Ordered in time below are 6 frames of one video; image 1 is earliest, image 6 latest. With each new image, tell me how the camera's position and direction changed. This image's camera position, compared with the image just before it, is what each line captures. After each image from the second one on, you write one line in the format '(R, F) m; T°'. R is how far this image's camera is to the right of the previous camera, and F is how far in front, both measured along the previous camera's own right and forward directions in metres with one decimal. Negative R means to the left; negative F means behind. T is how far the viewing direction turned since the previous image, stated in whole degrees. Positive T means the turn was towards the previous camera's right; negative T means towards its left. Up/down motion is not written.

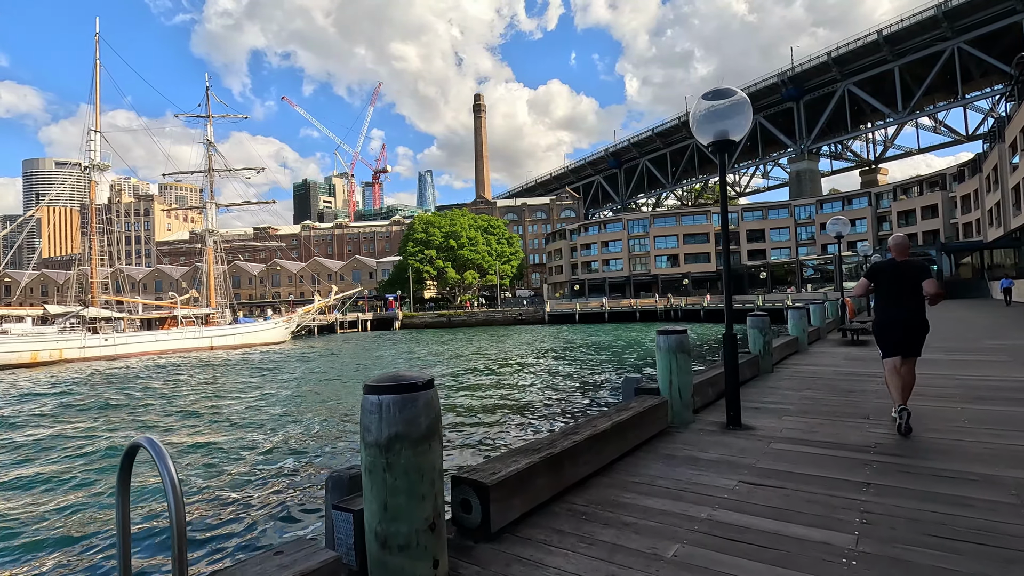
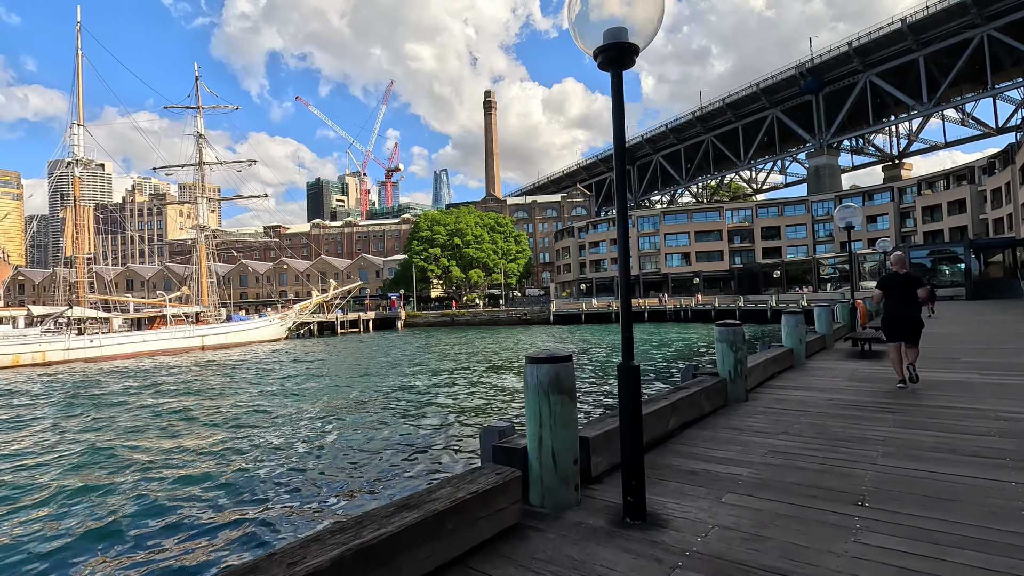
(+1.3, +1.8) m; -2°
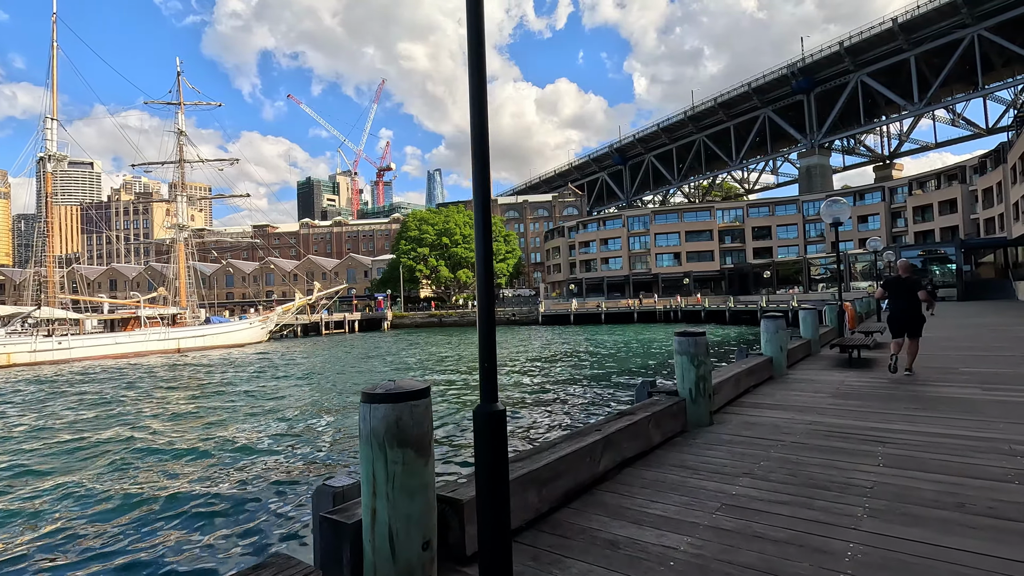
(+0.6, +0.9) m; +1°
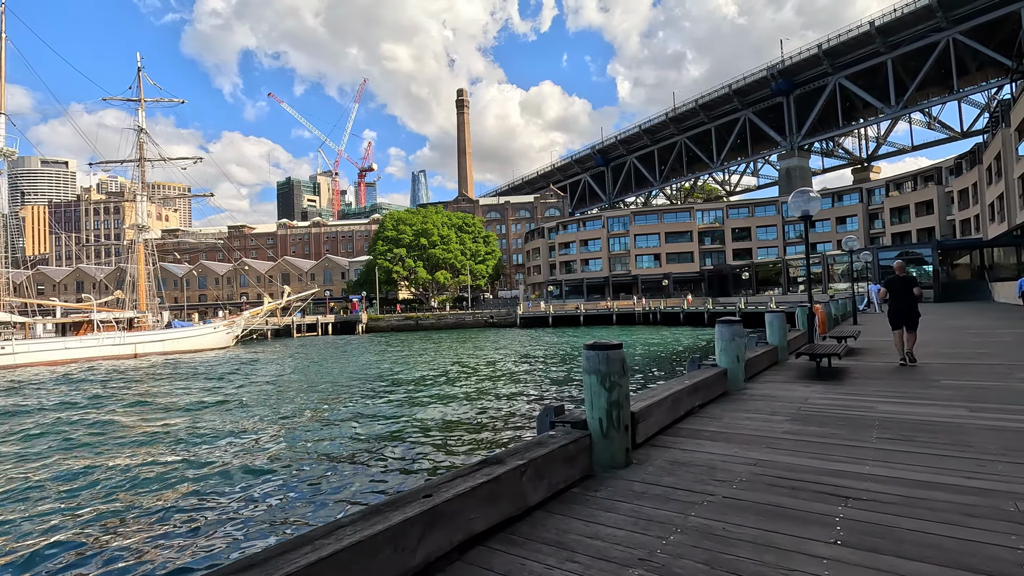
(+0.9, +1.1) m; +2°
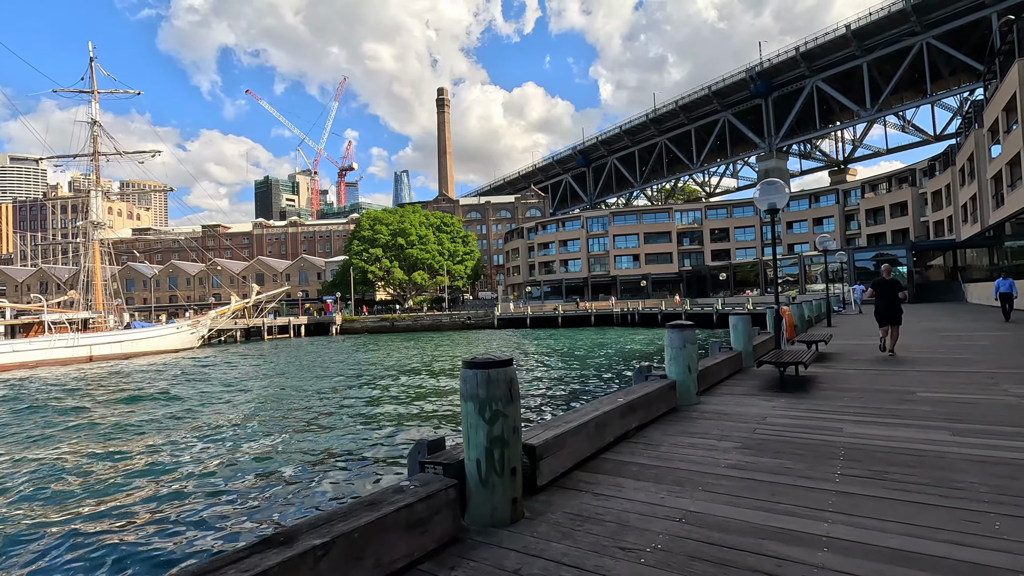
(+0.7, +0.9) m; +2°
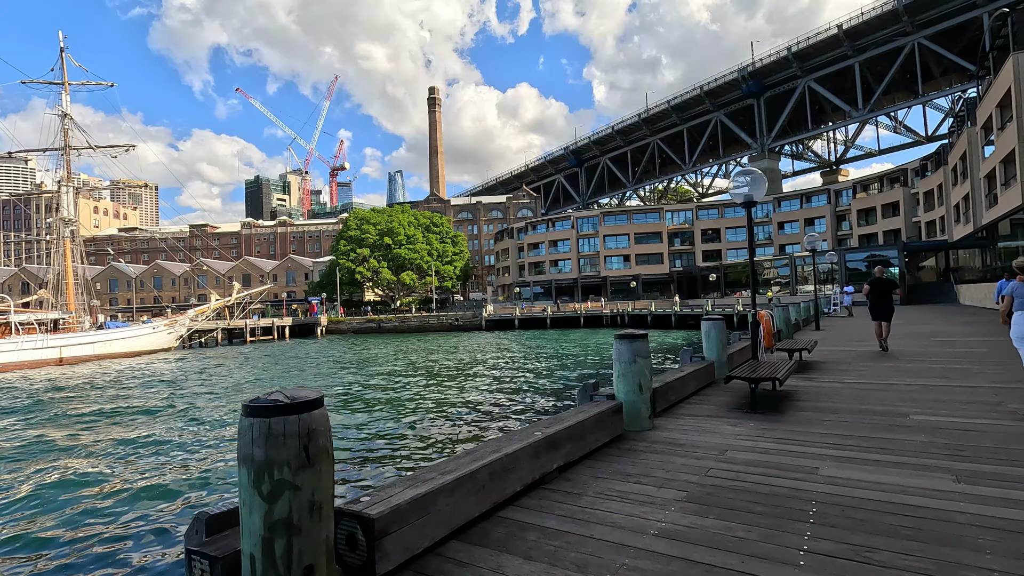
(+0.7, +0.9) m; +1°
